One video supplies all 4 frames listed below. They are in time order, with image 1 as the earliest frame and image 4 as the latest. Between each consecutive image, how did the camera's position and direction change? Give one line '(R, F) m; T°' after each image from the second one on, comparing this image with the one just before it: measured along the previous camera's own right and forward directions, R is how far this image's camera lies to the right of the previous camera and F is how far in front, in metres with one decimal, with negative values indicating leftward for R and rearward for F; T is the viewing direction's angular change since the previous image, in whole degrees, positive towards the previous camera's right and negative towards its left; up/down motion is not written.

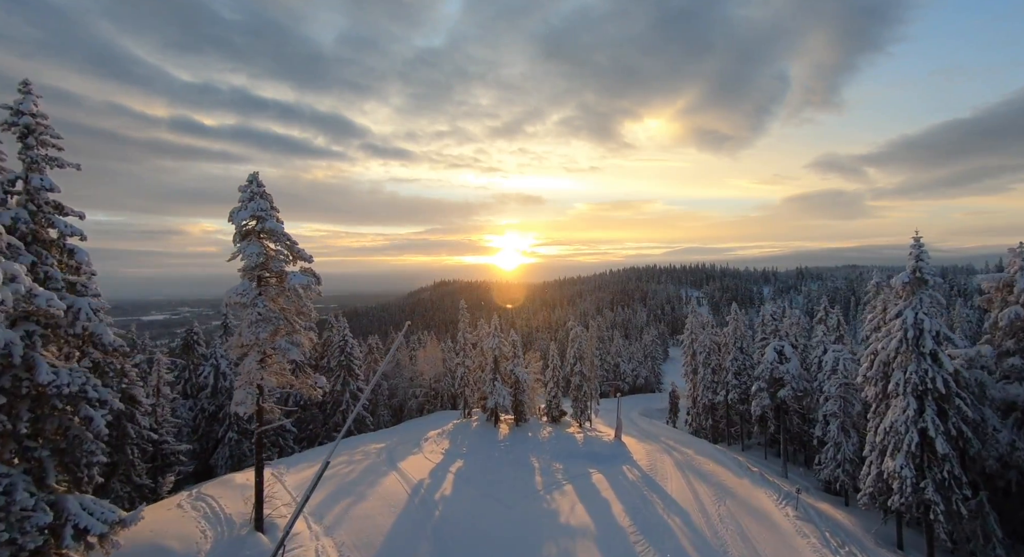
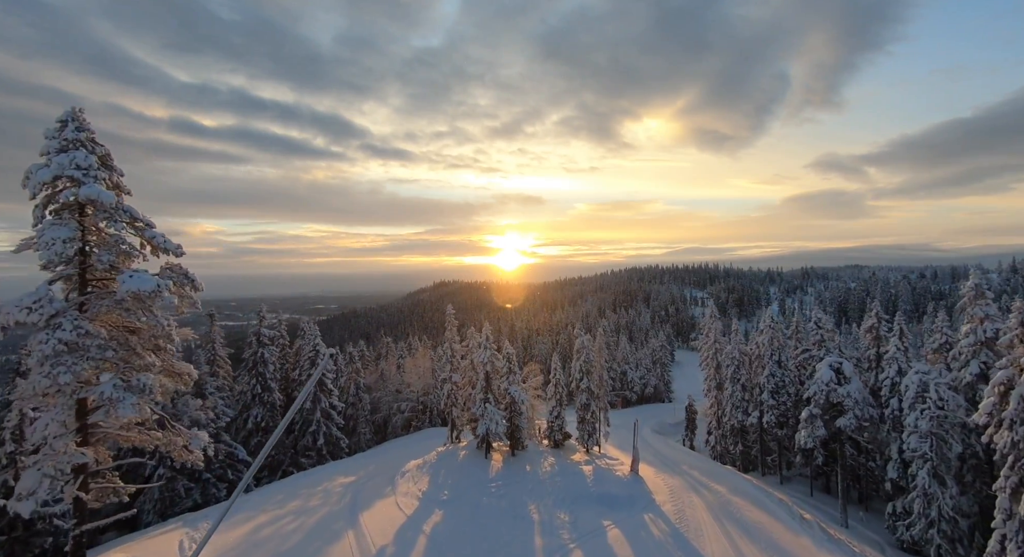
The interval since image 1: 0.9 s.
(+0.4, +7.0) m; 0°
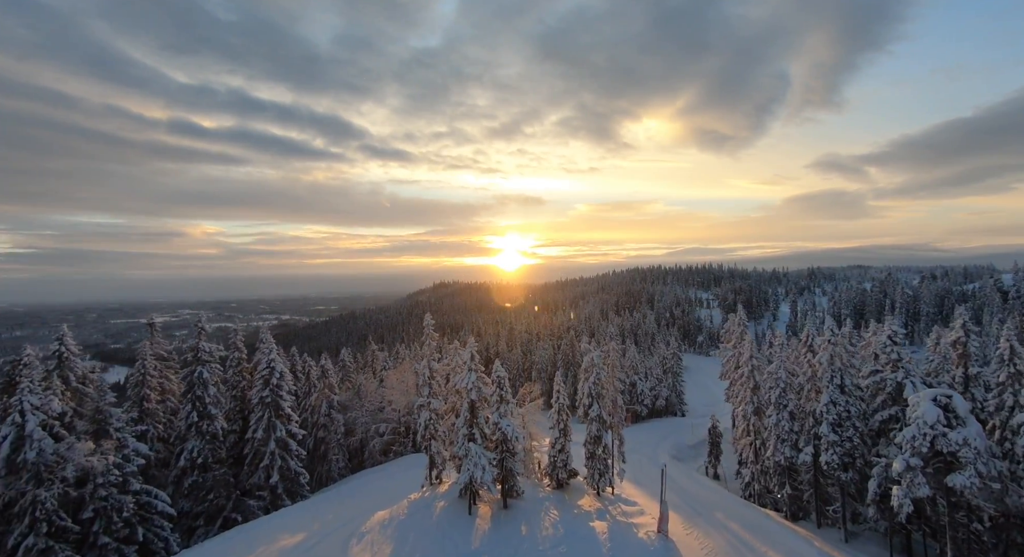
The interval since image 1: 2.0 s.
(+0.5, +7.8) m; 0°
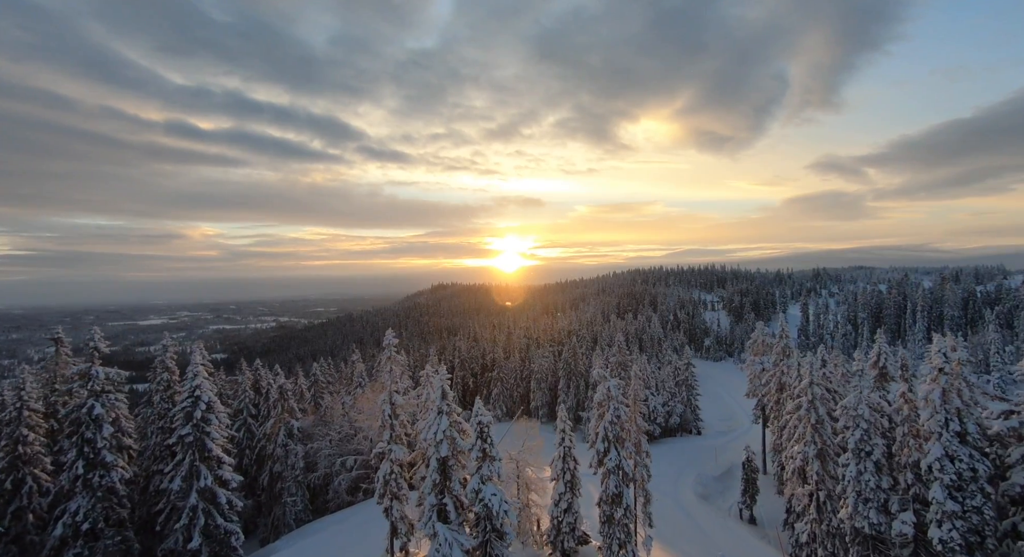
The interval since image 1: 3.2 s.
(+0.5, +8.5) m; 0°
